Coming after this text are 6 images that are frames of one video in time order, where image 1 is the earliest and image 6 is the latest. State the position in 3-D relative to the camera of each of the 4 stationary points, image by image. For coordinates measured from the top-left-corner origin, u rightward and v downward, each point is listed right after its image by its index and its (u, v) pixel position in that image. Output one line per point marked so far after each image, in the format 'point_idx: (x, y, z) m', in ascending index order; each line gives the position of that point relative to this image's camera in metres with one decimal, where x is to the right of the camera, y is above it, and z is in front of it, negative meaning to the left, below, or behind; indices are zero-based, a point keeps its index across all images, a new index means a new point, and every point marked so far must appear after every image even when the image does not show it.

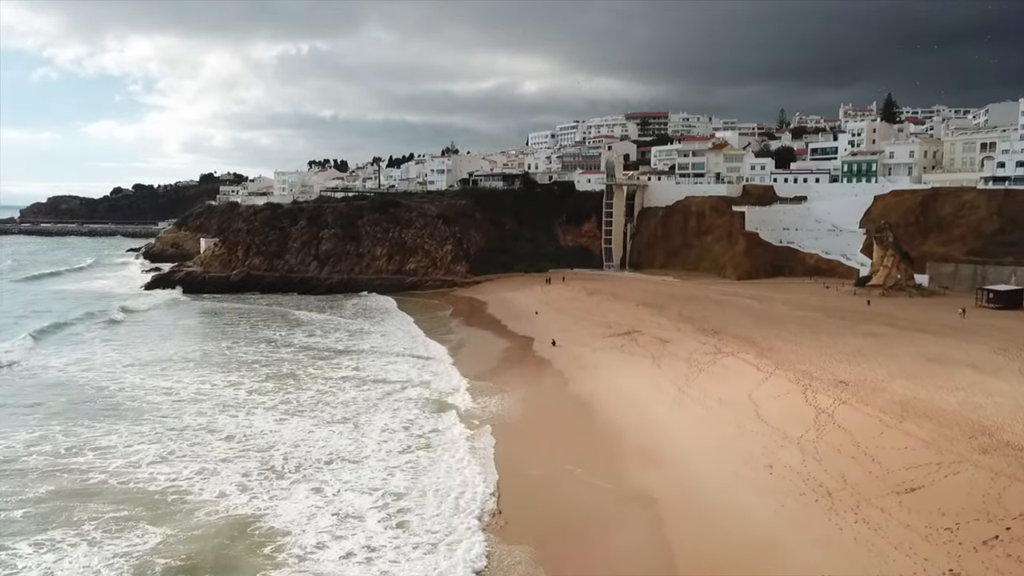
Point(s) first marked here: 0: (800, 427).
0: (+5.5, -2.6, +15.3) m
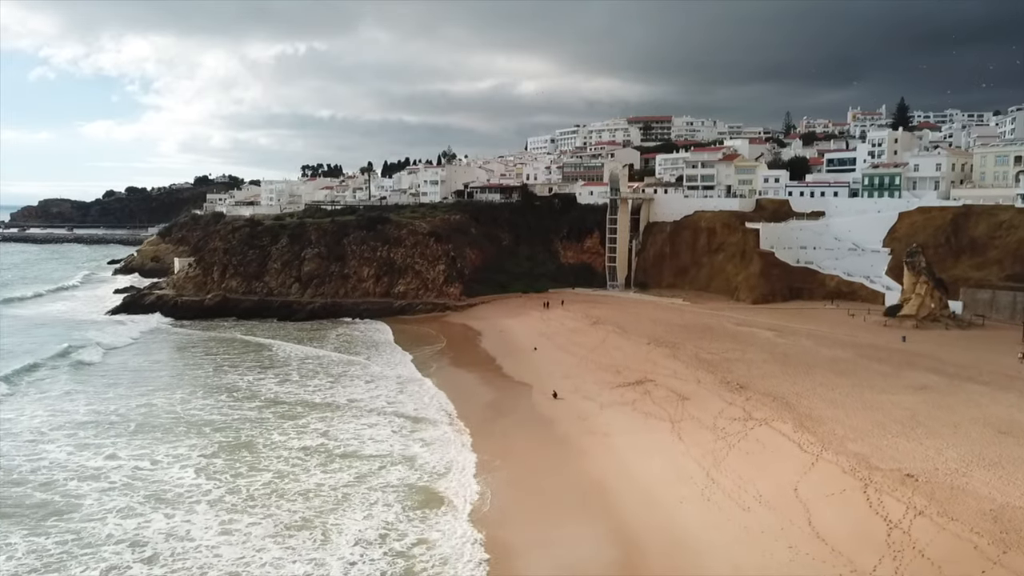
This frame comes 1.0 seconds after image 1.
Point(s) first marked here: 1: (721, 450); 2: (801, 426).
0: (+5.4, -3.9, +12.0) m
1: (+4.6, -3.5, +17.4) m
2: (+6.5, -3.1, +17.9) m
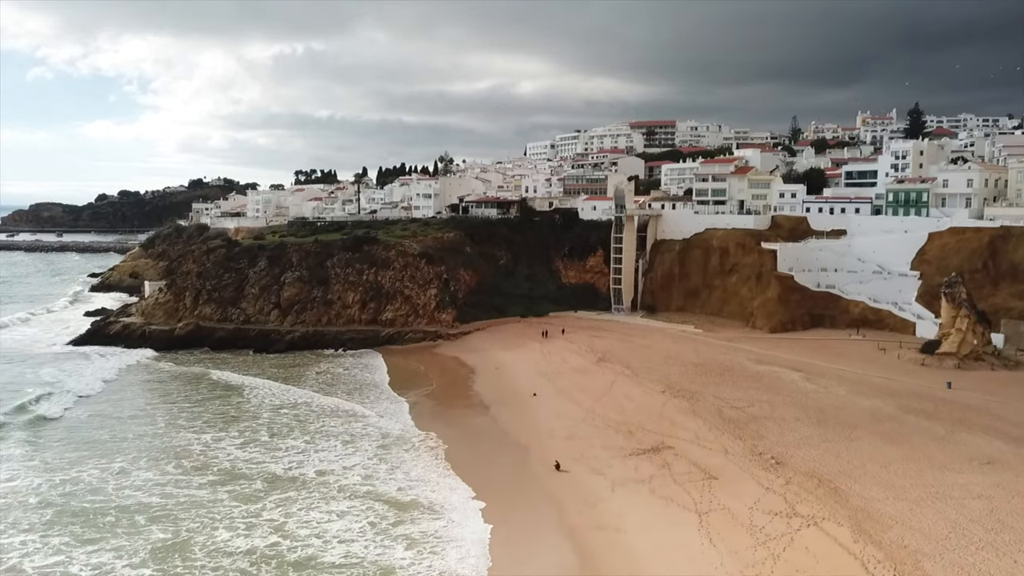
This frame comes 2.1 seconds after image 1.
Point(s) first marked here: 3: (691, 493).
0: (+5.3, -5.3, +8.7) m
1: (+4.5, -4.9, +14.1) m
2: (+6.4, -4.4, +14.6) m
3: (+3.9, -4.5, +17.6) m
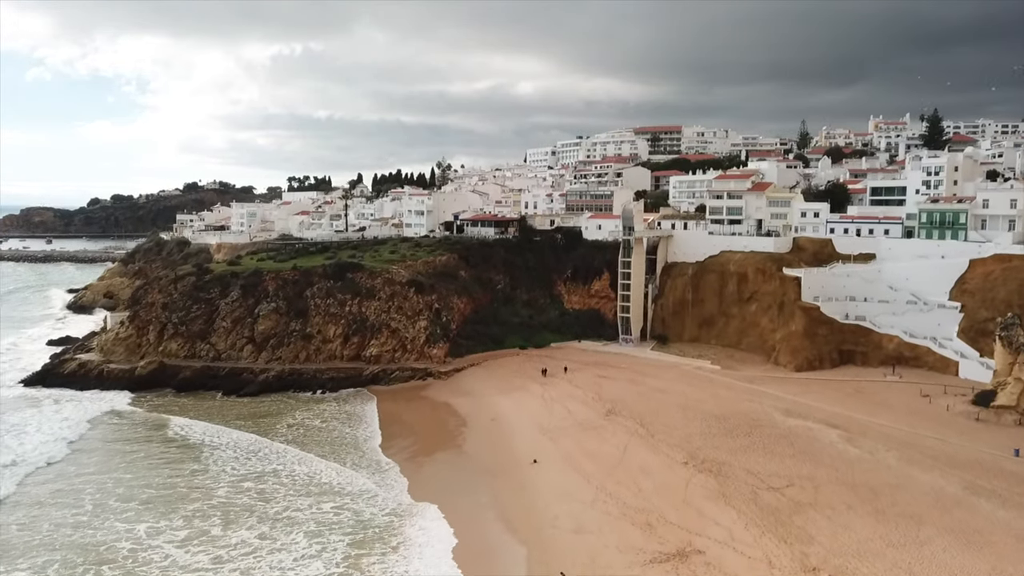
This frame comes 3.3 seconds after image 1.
0: (+5.2, -6.8, +4.9) m
1: (+4.4, -6.4, +10.4) m
2: (+6.3, -5.9, +10.9) m
3: (+3.8, -6.0, +13.8) m
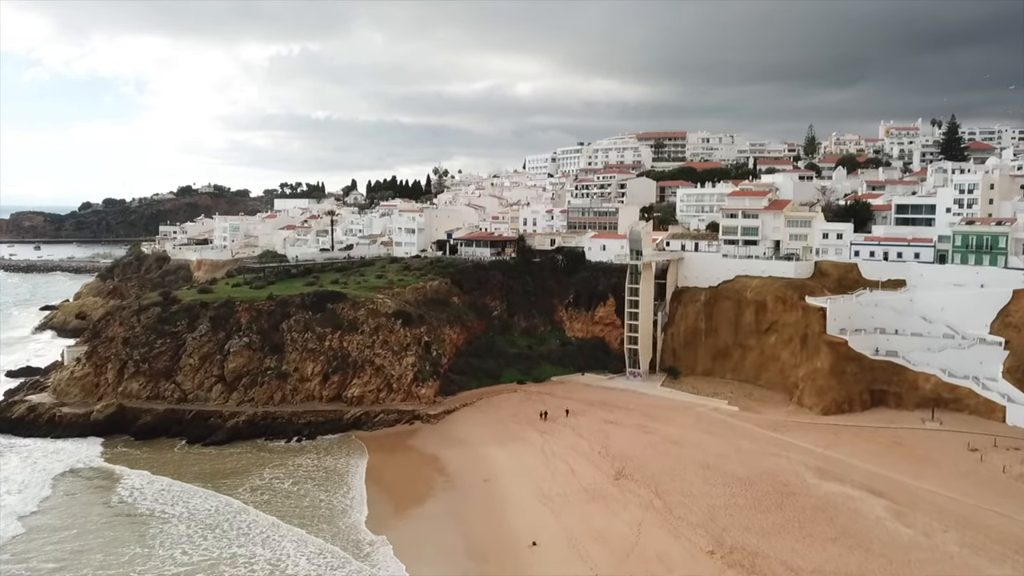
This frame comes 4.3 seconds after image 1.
0: (+5.1, -8.2, +1.6) m
1: (+4.2, -7.7, +7.0) m
2: (+6.2, -7.3, +7.5) m
3: (+3.7, -7.4, +10.5) m
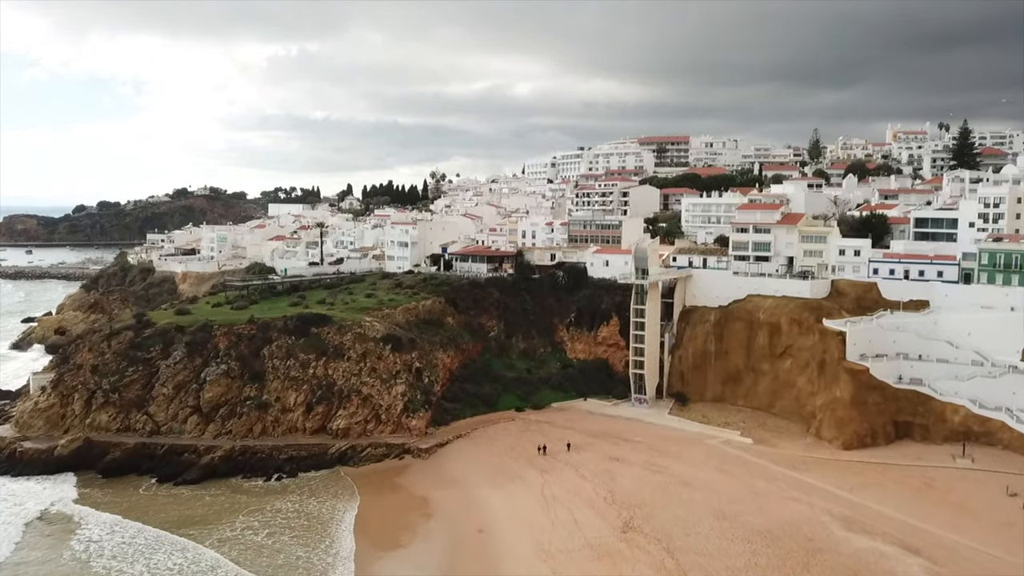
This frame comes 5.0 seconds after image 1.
0: (+5.0, -9.1, -0.7) m
1: (+4.2, -8.6, +4.7) m
2: (+6.1, -8.2, +5.2) m
3: (+3.6, -8.3, +8.2) m
